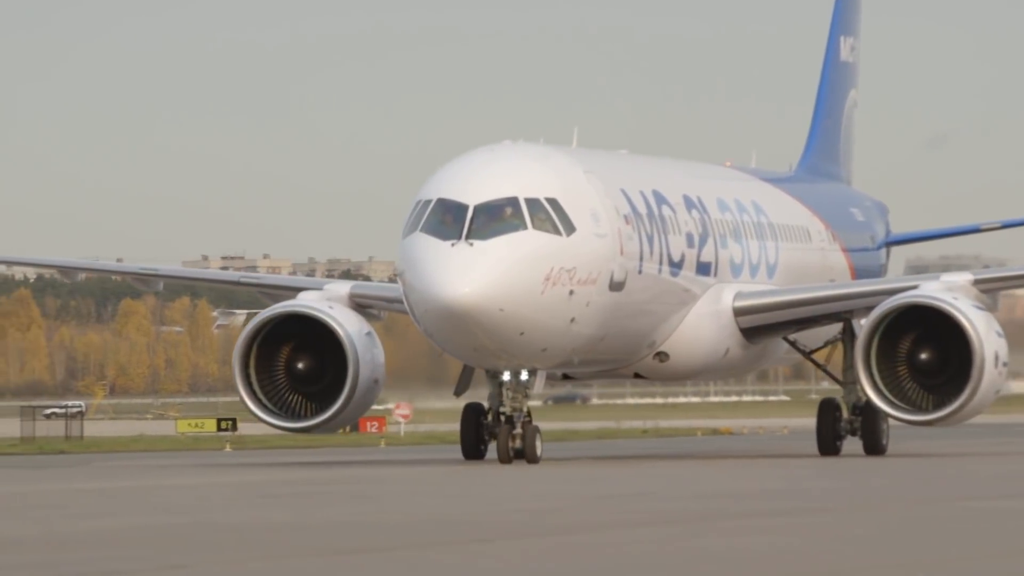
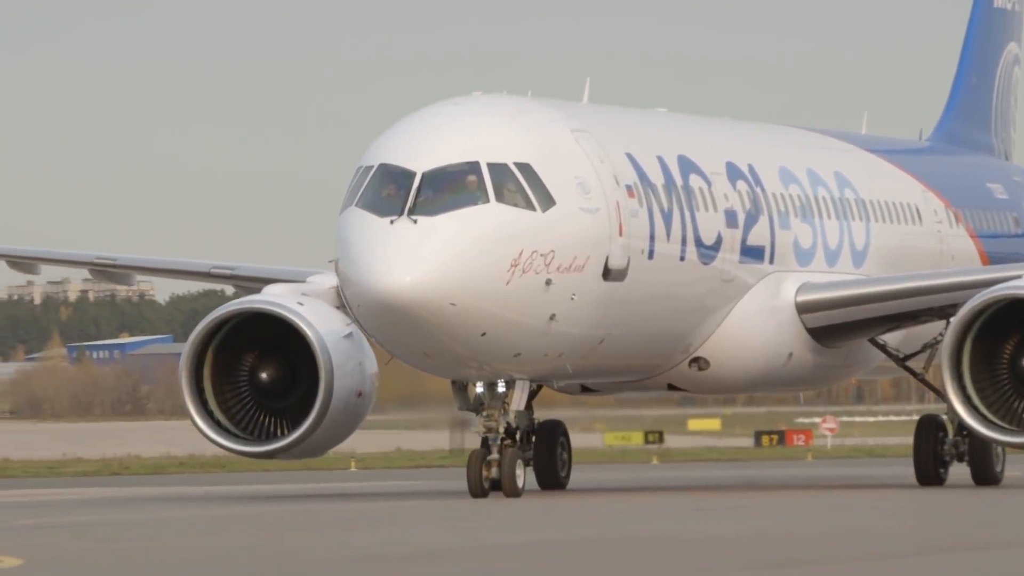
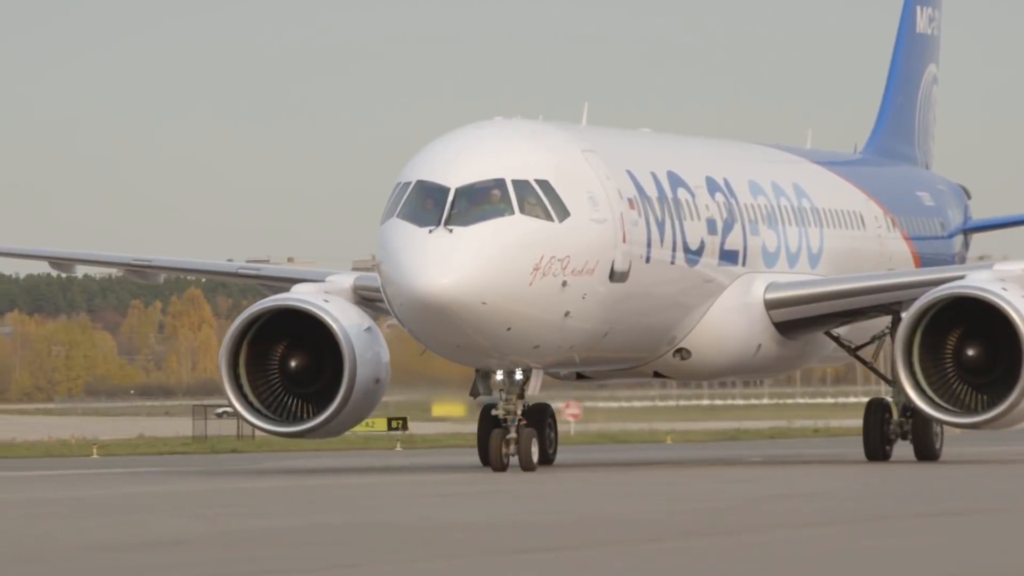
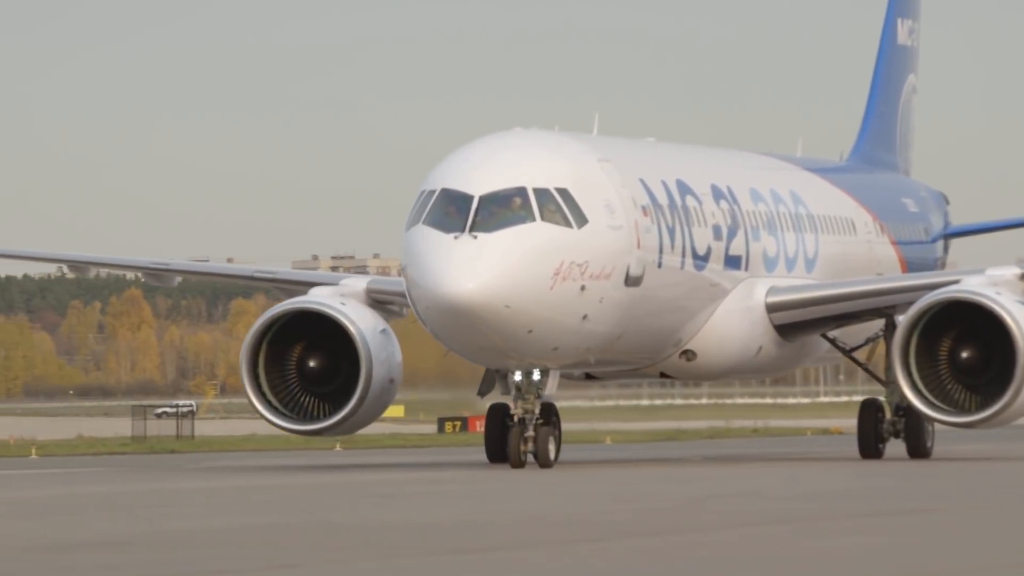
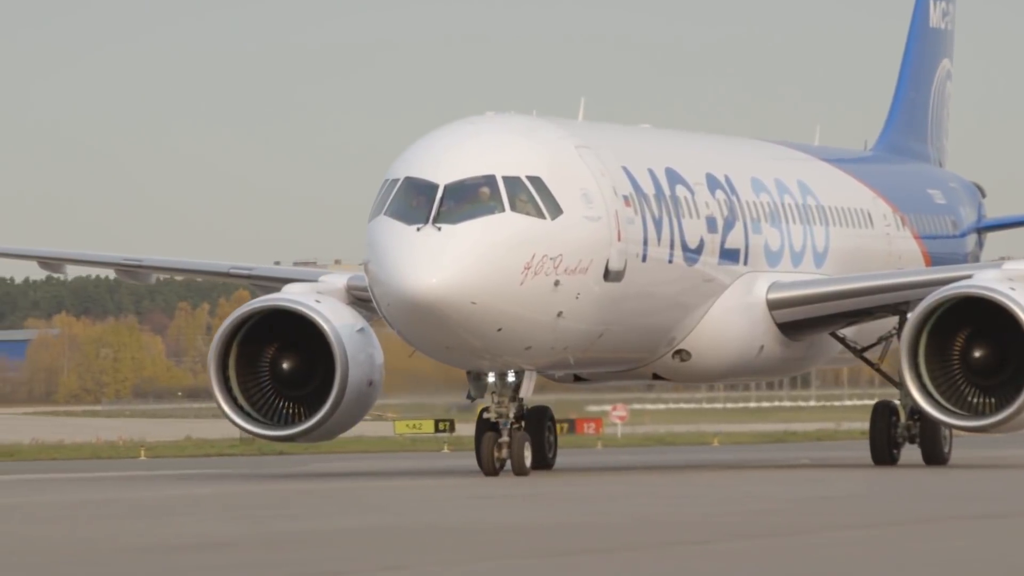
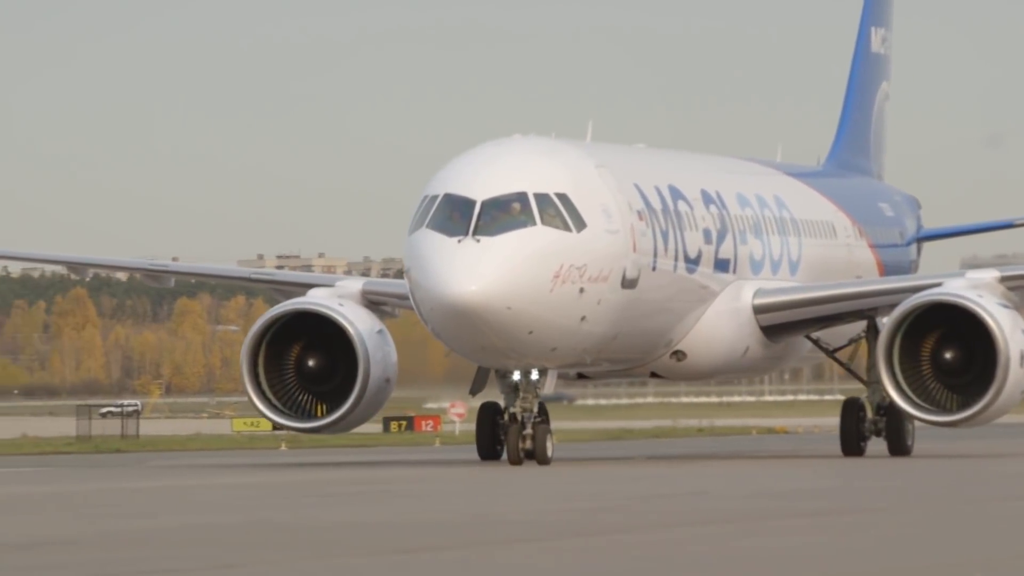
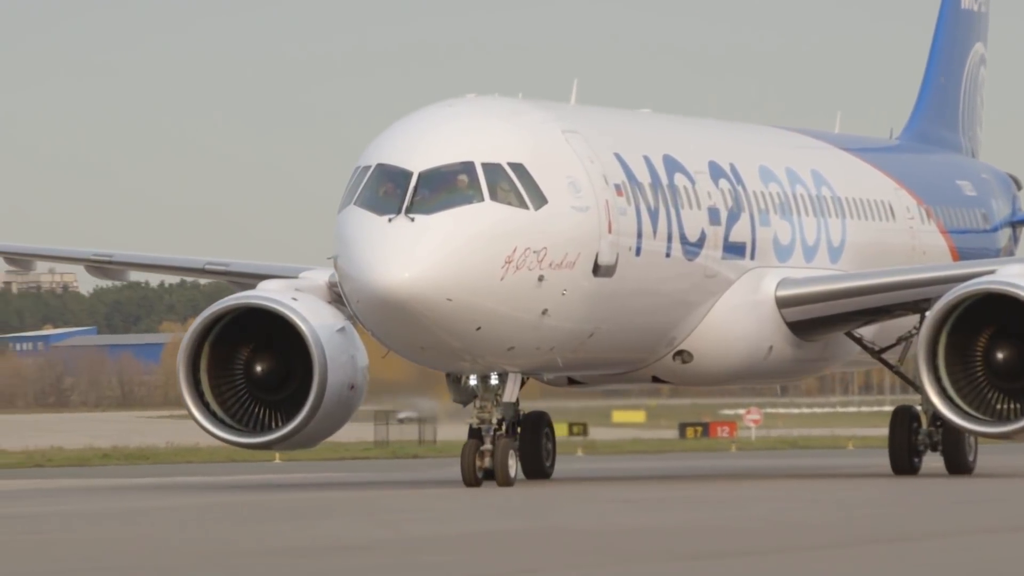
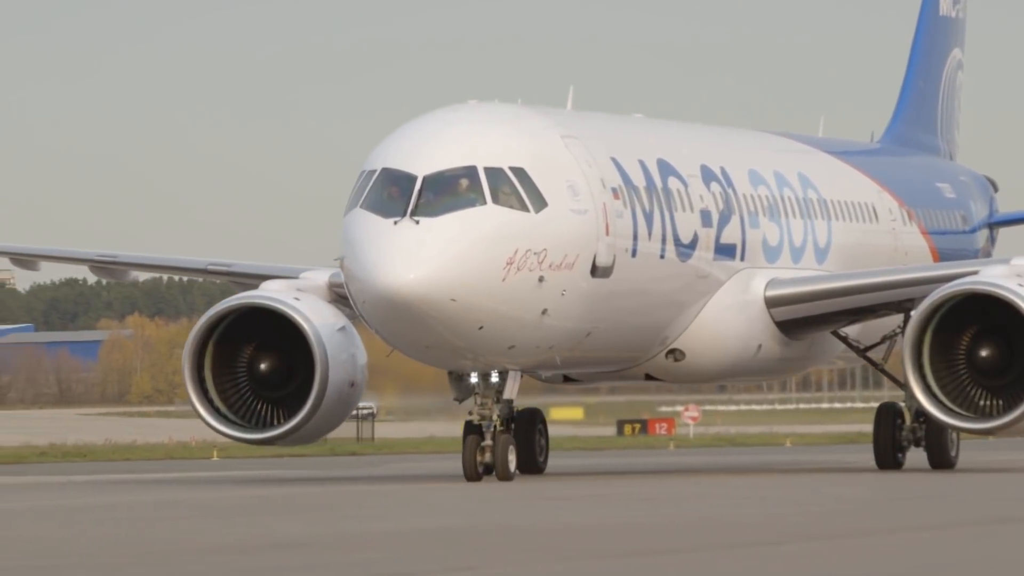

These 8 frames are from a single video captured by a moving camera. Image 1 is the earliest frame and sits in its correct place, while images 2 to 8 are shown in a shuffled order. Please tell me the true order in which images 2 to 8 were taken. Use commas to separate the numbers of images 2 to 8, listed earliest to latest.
6, 4, 3, 5, 8, 7, 2
